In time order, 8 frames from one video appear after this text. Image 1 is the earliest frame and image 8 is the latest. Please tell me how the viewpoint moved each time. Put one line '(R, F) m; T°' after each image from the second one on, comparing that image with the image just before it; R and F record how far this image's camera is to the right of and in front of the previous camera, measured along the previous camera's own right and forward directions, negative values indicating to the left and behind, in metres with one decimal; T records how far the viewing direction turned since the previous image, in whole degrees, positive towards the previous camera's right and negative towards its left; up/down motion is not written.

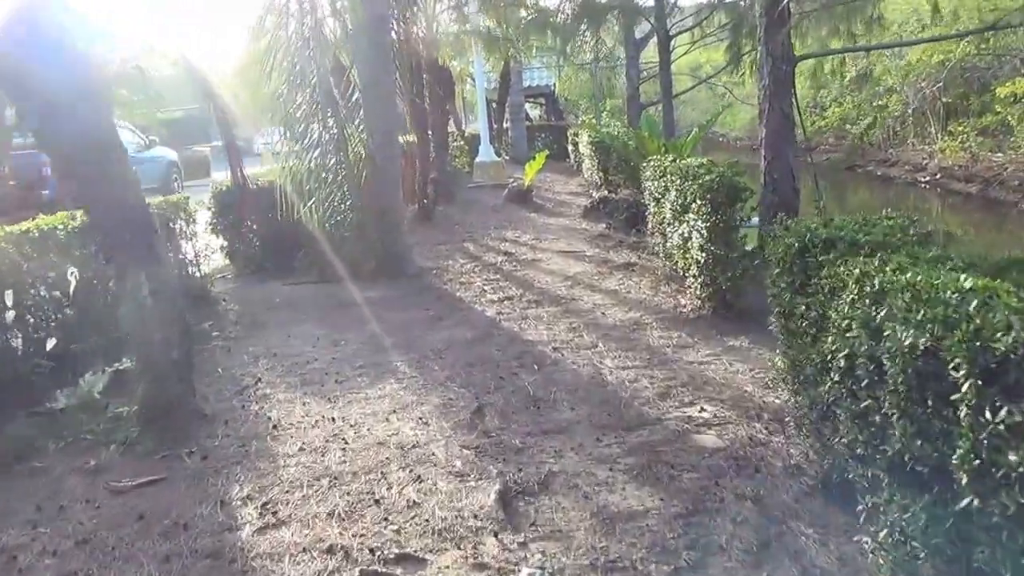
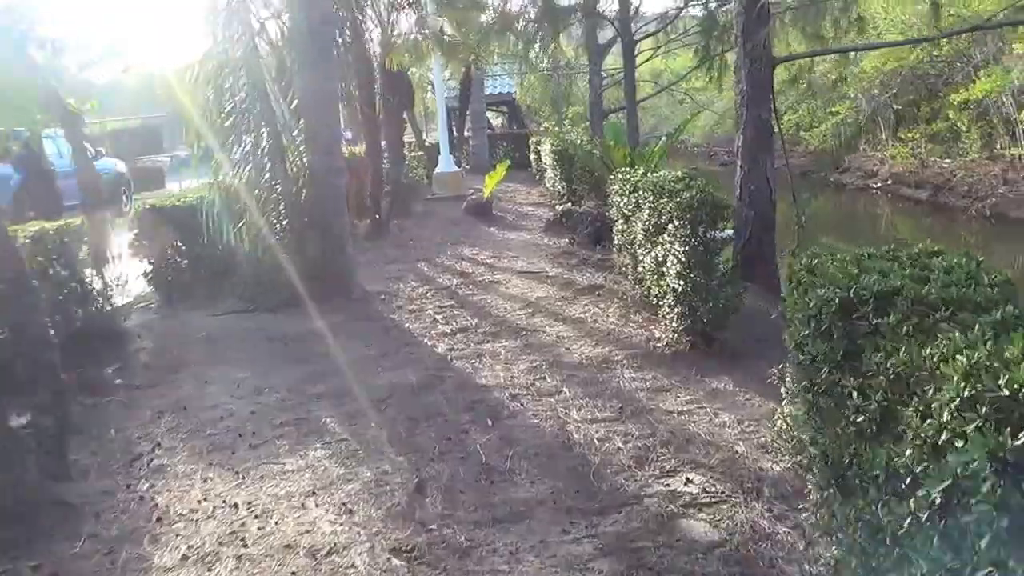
(+0.1, +0.7) m; +2°
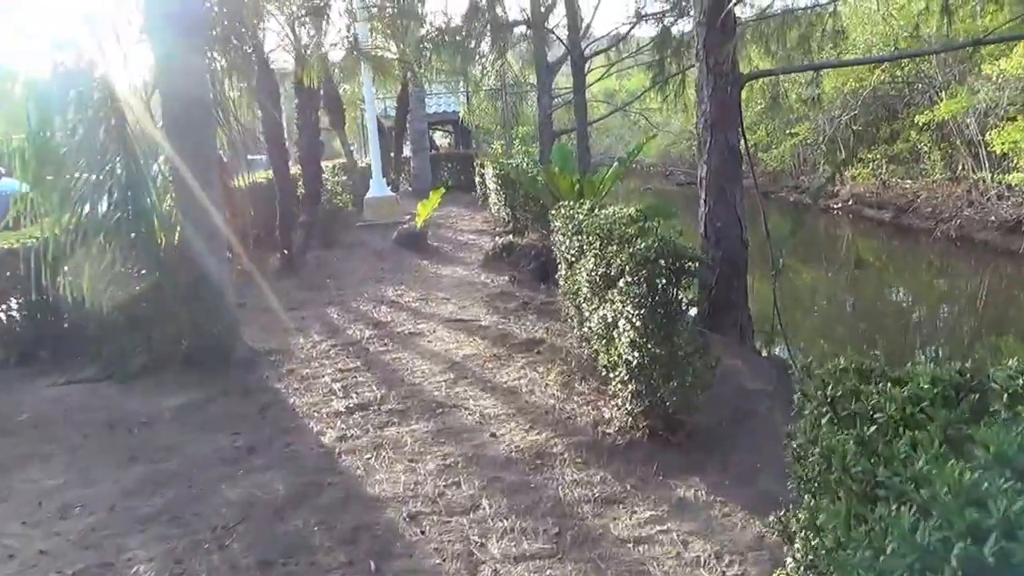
(+0.2, +1.1) m; +3°
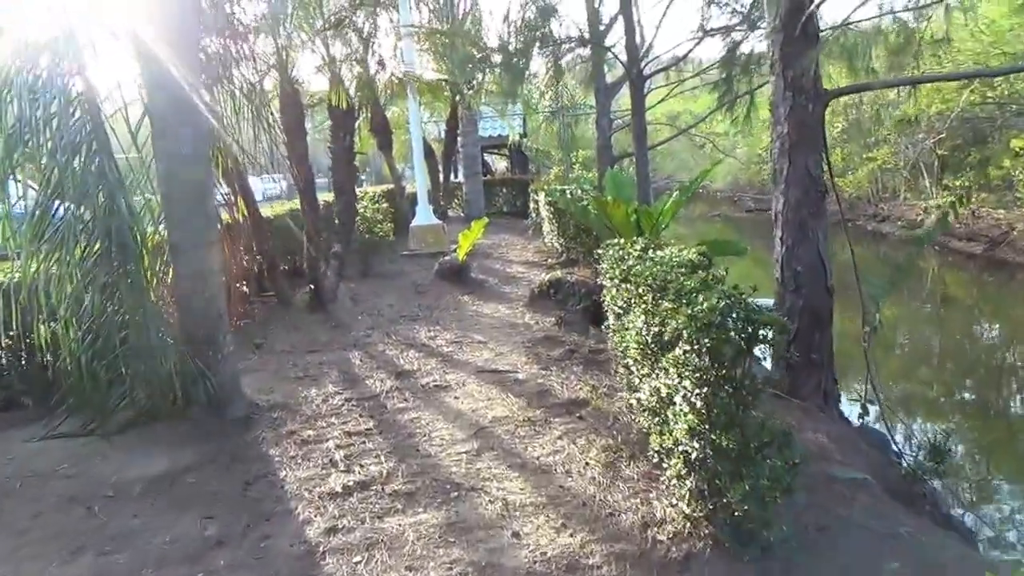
(+0.1, +0.8) m; -4°
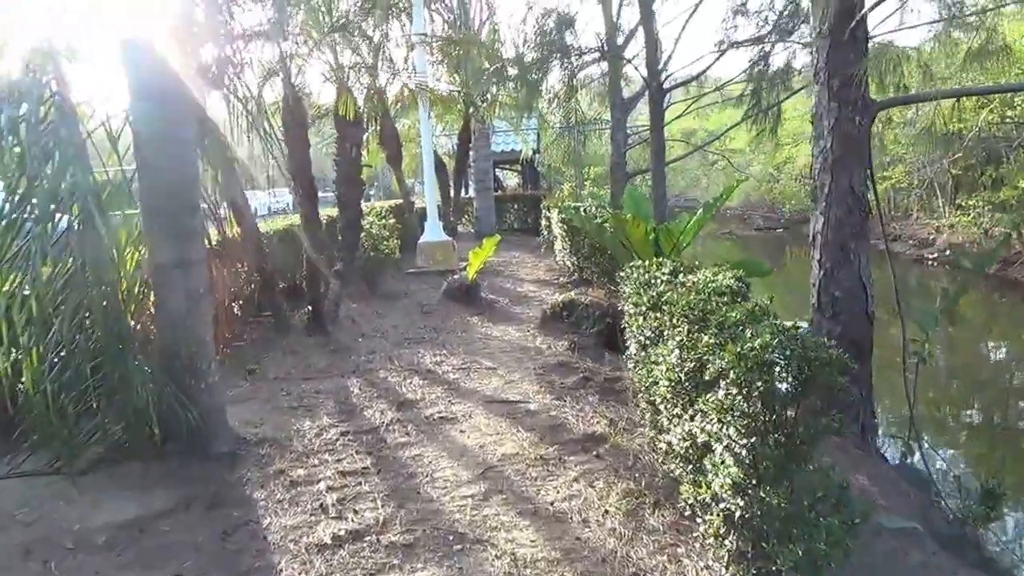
(0.0, +0.4) m; -1°
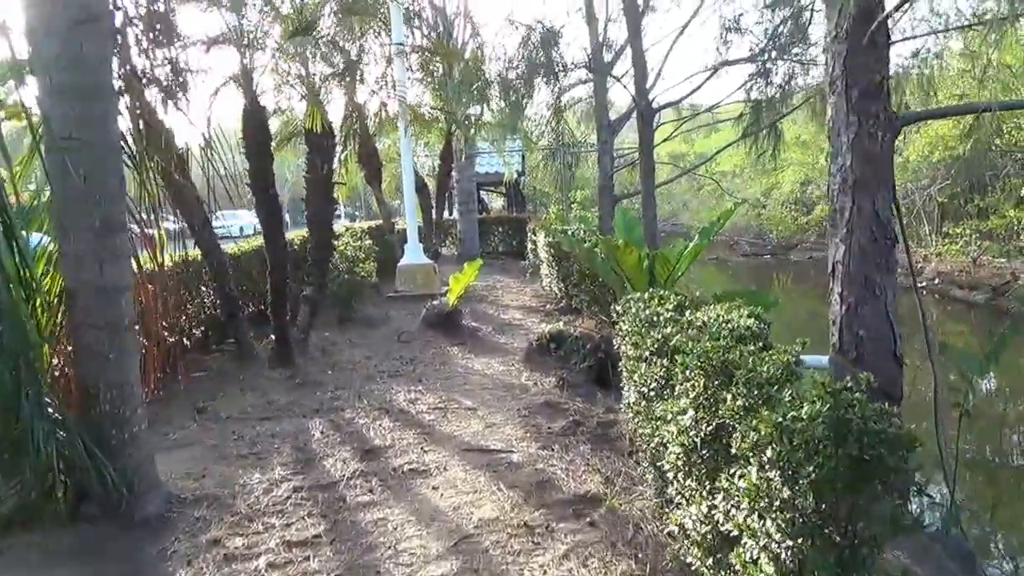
(0.0, +0.6) m; +1°
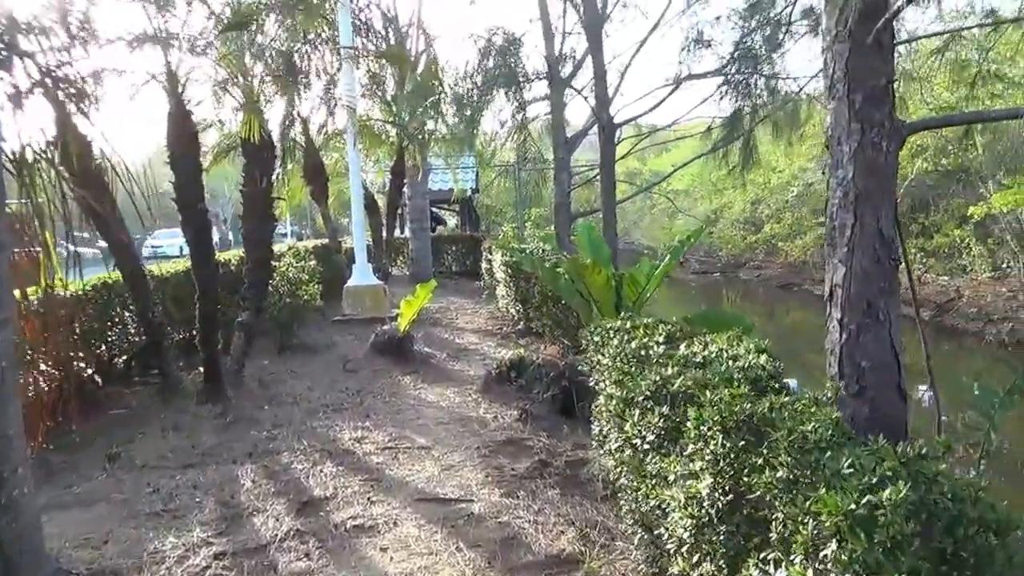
(0.0, +0.5) m; +3°
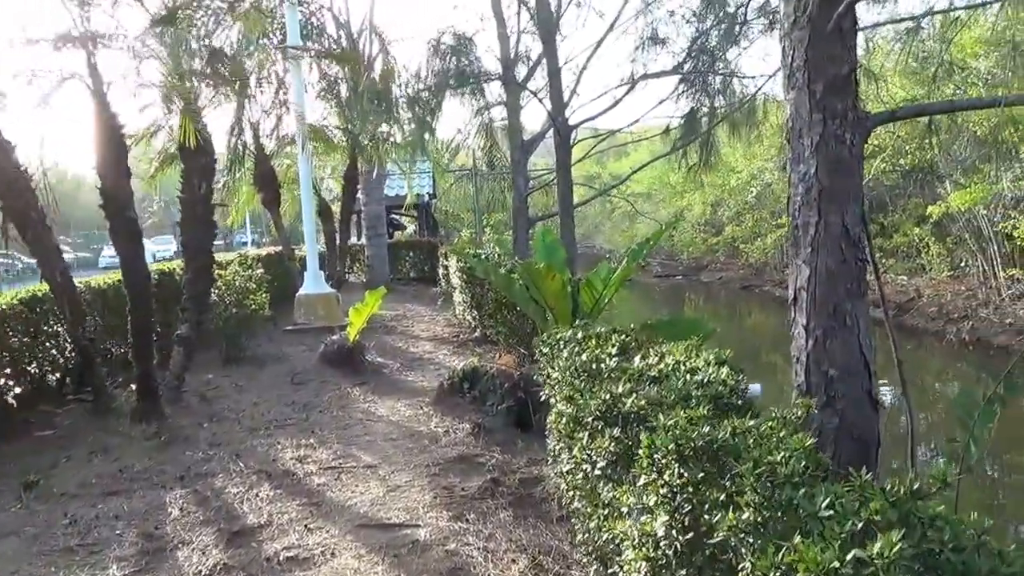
(+0.1, +0.2) m; +2°
